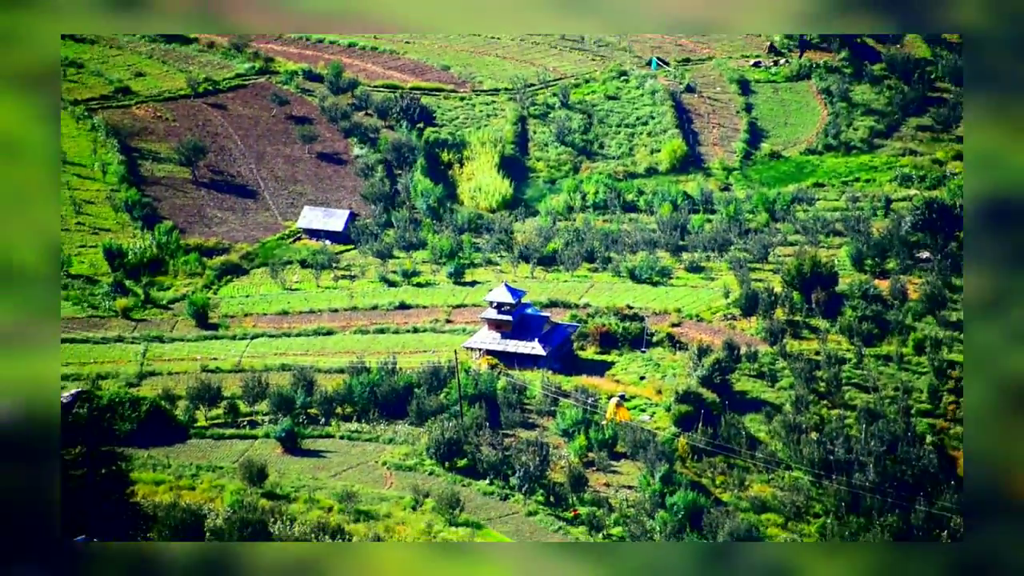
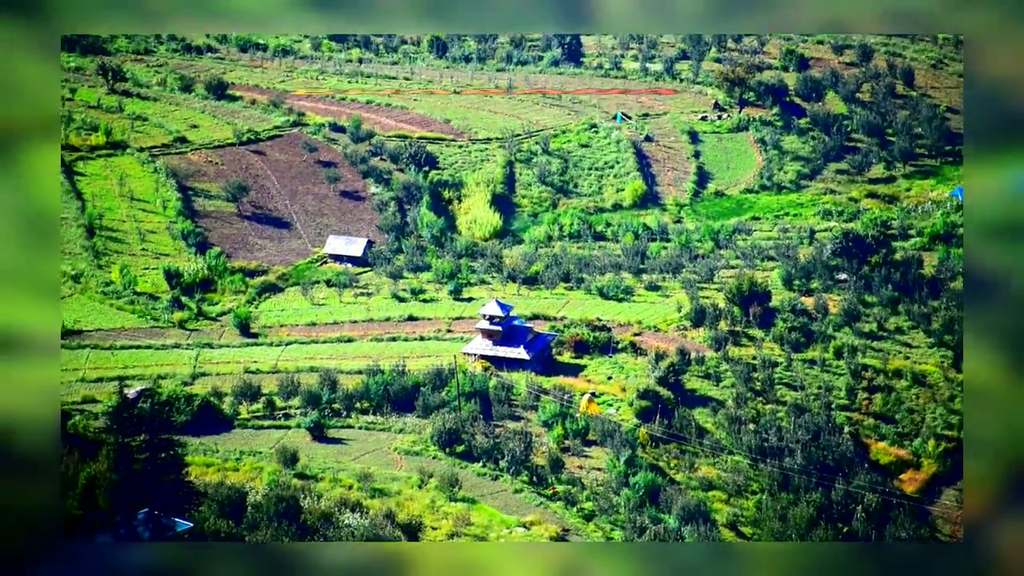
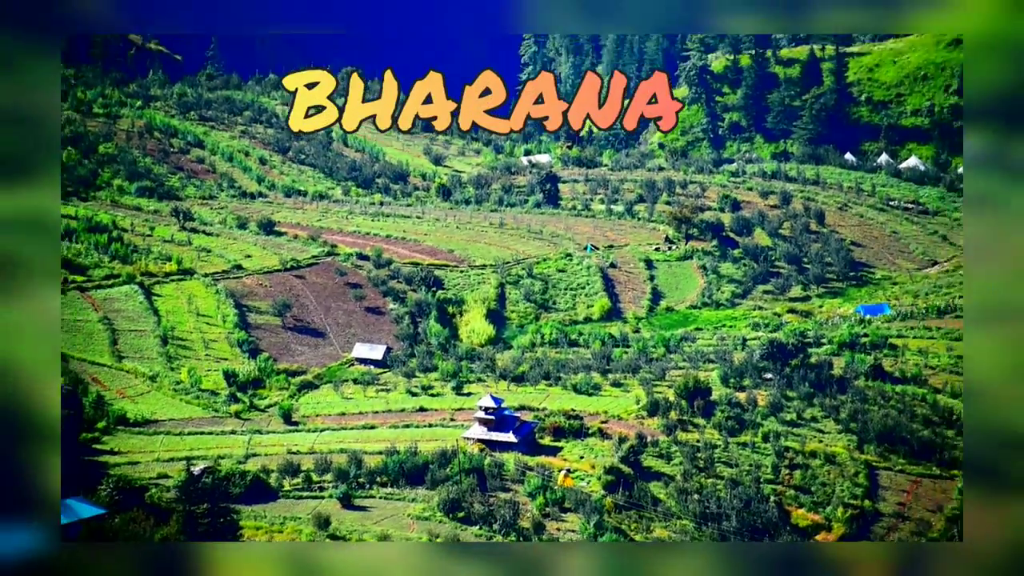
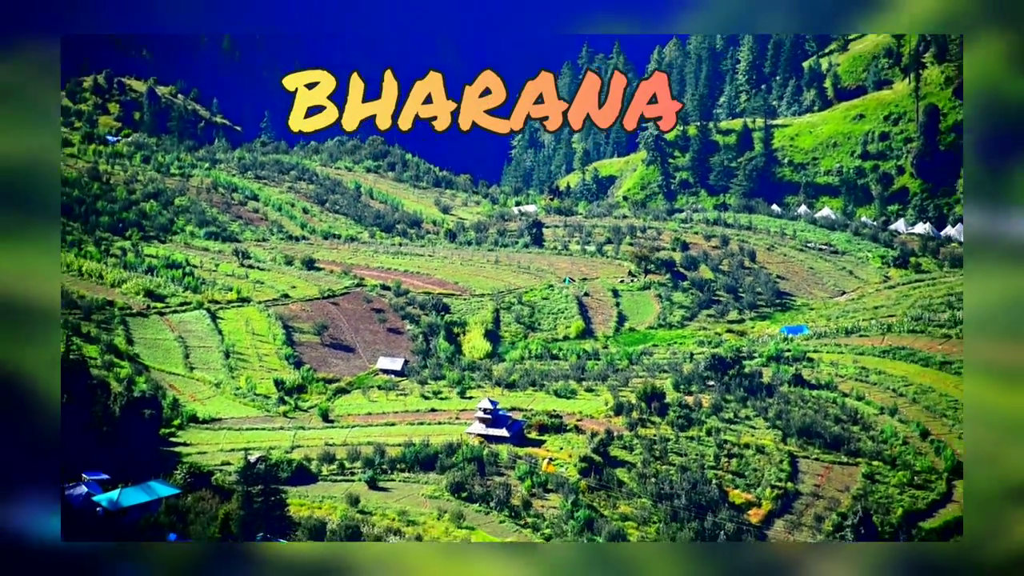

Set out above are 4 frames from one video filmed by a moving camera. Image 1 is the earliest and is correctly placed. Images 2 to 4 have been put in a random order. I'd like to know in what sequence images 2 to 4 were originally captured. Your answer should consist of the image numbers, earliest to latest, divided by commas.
2, 3, 4
